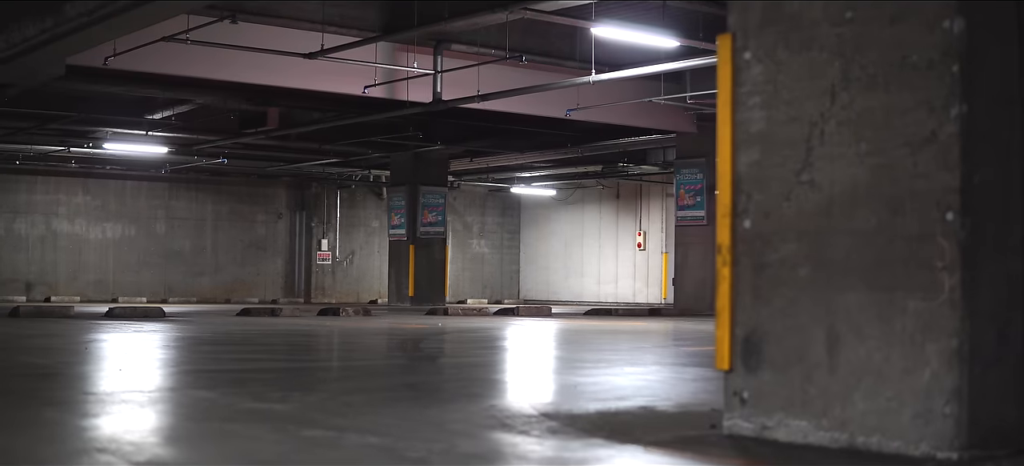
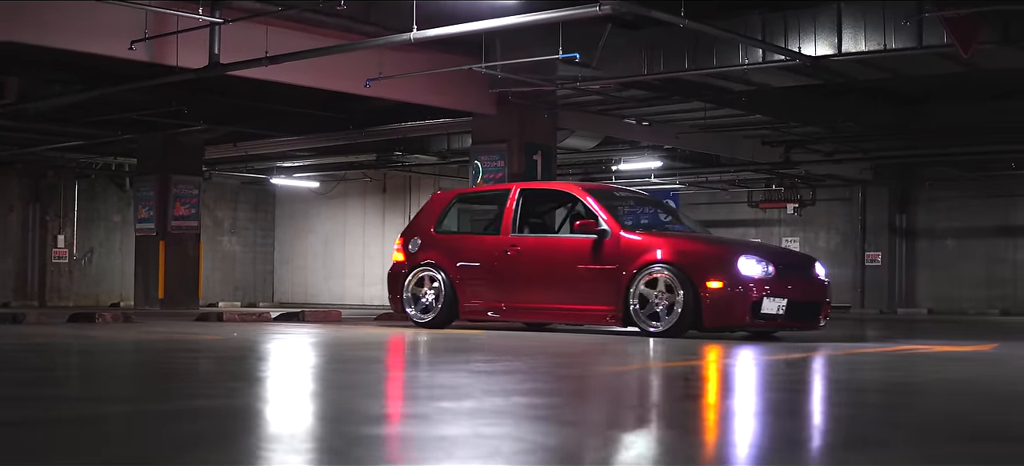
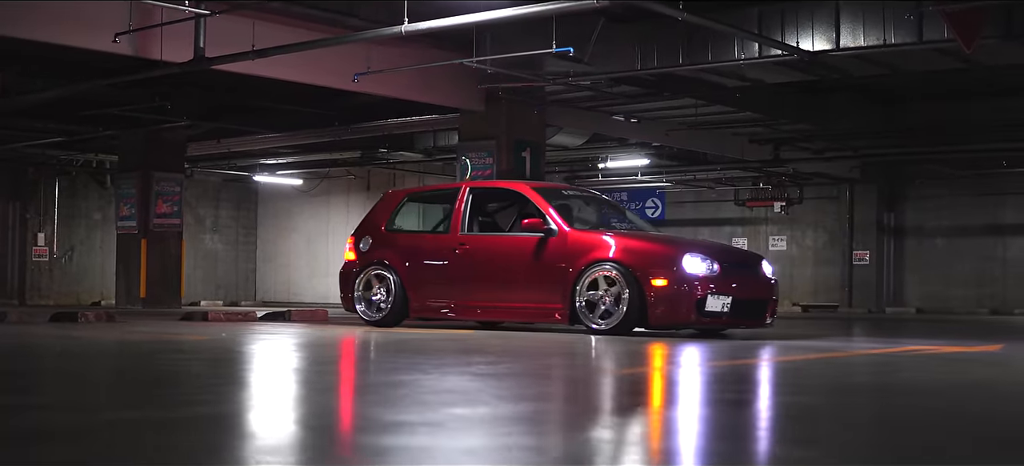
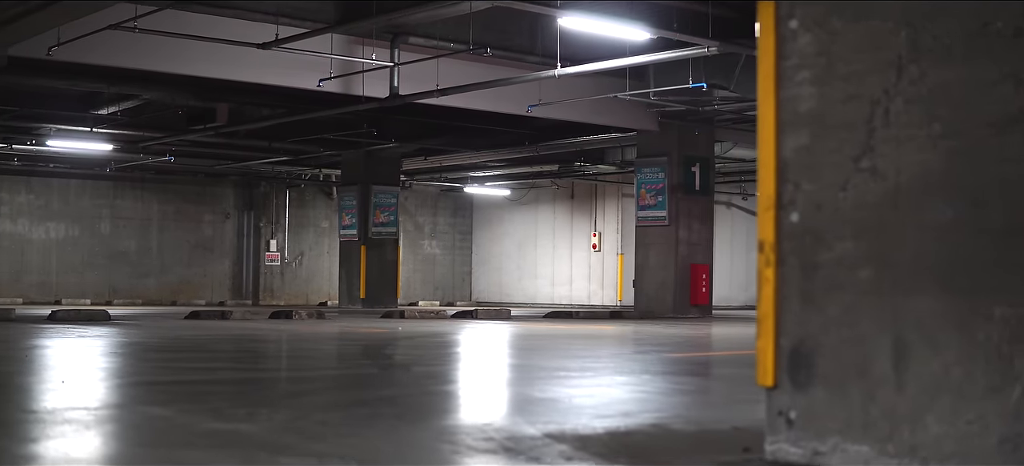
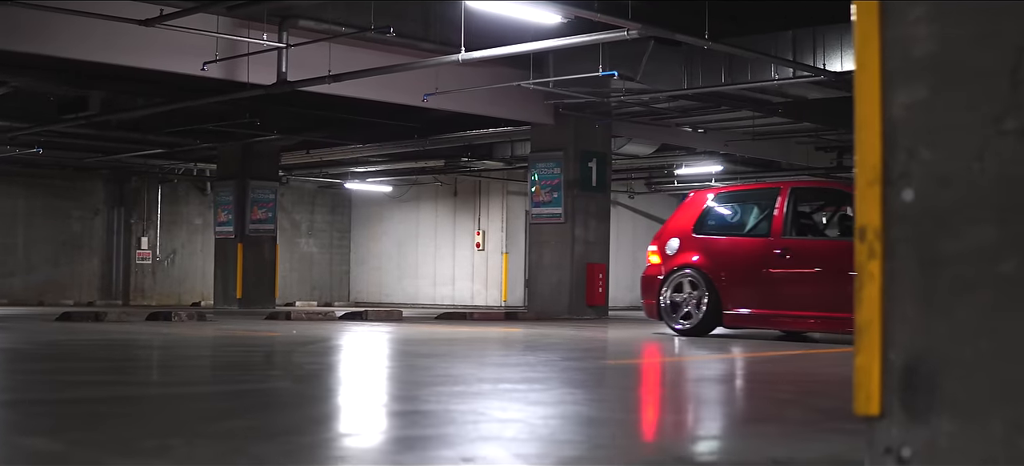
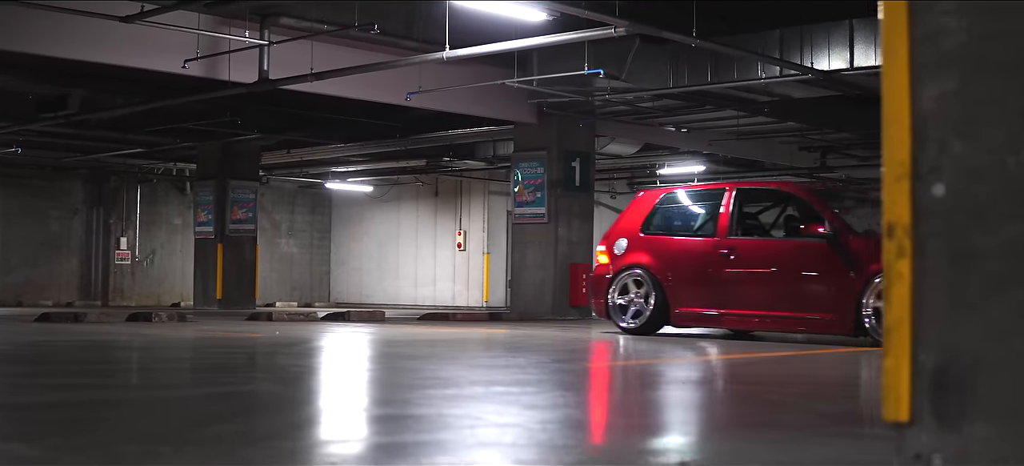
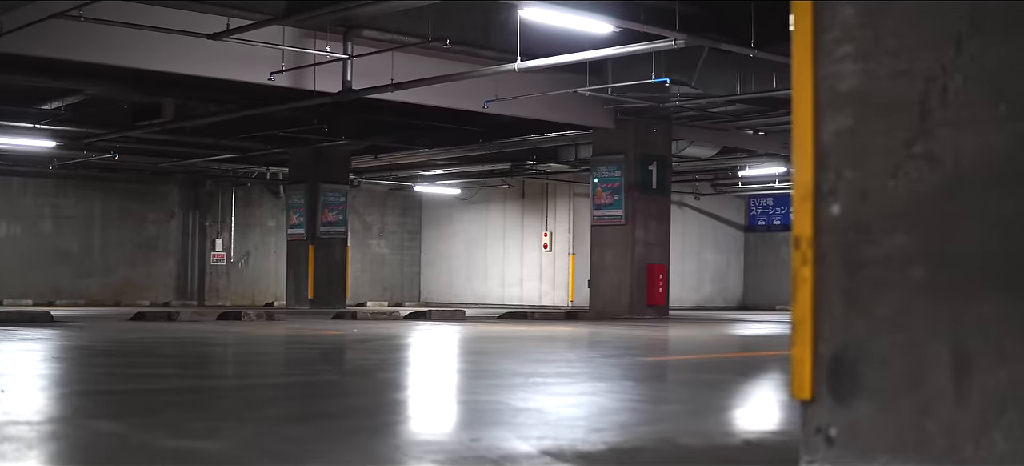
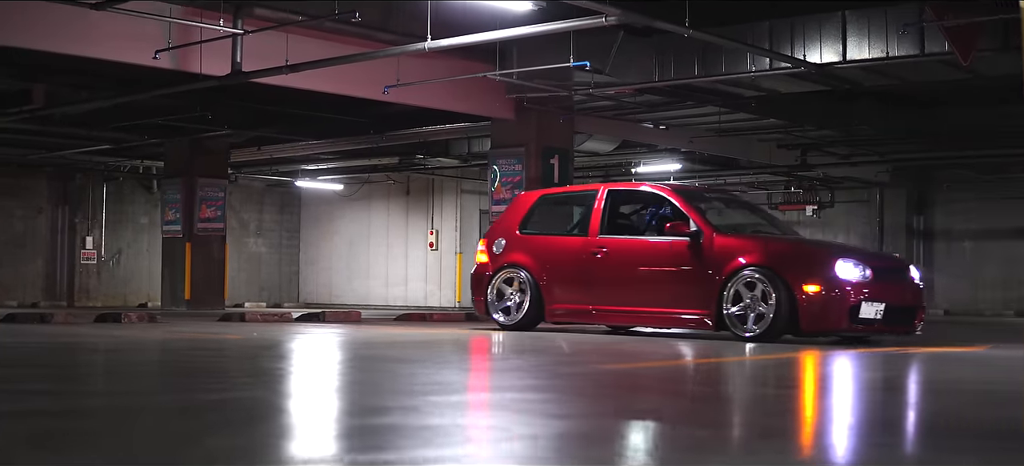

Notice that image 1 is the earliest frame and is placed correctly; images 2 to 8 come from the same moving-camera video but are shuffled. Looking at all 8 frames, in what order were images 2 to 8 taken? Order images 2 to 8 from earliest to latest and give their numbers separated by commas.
4, 7, 5, 6, 8, 2, 3
